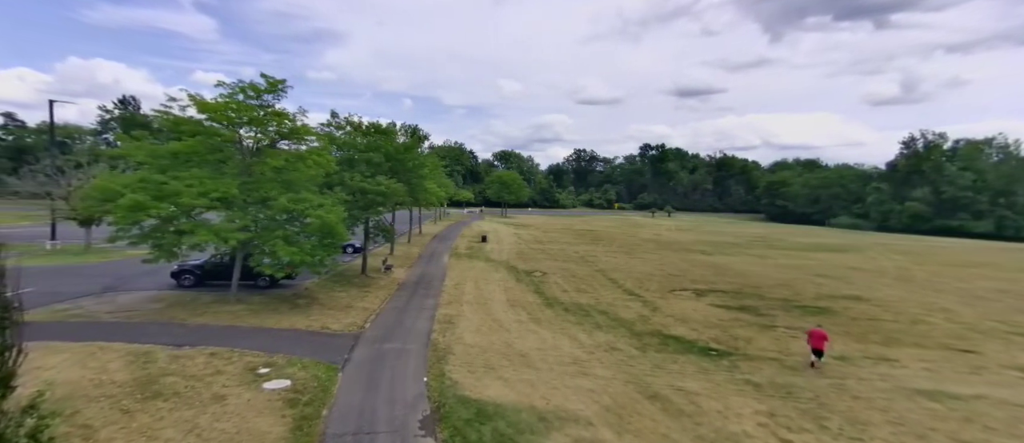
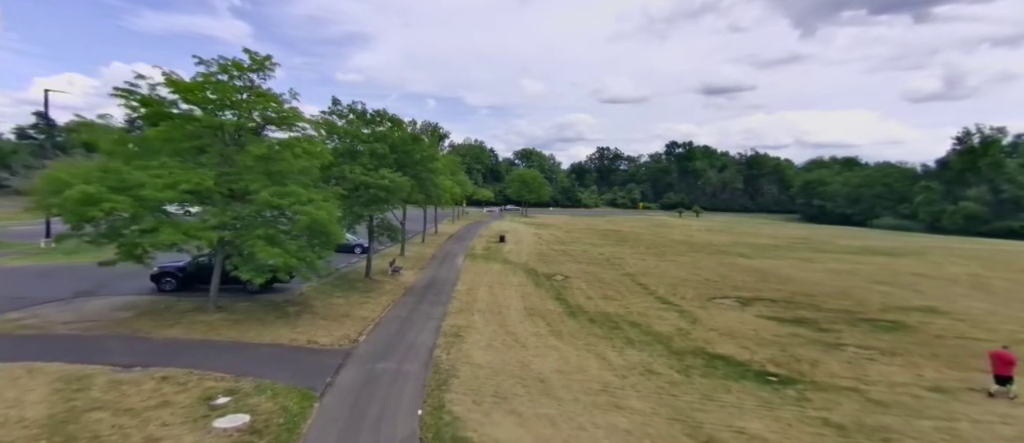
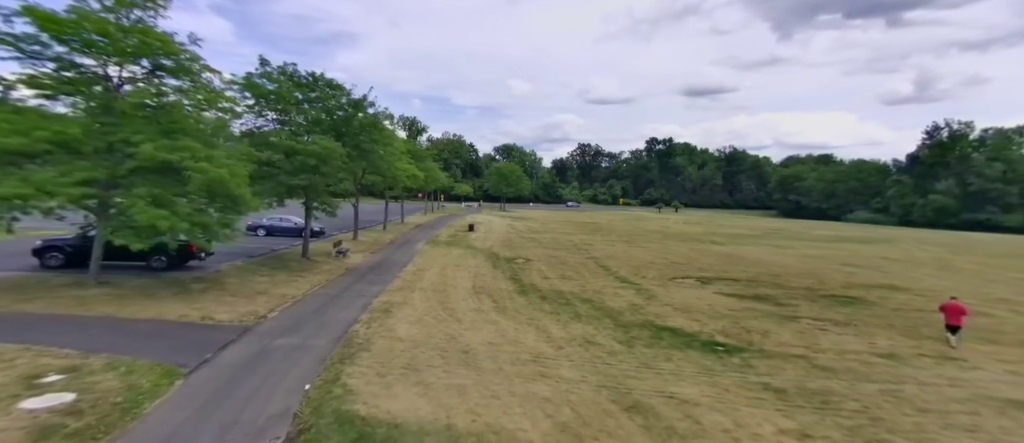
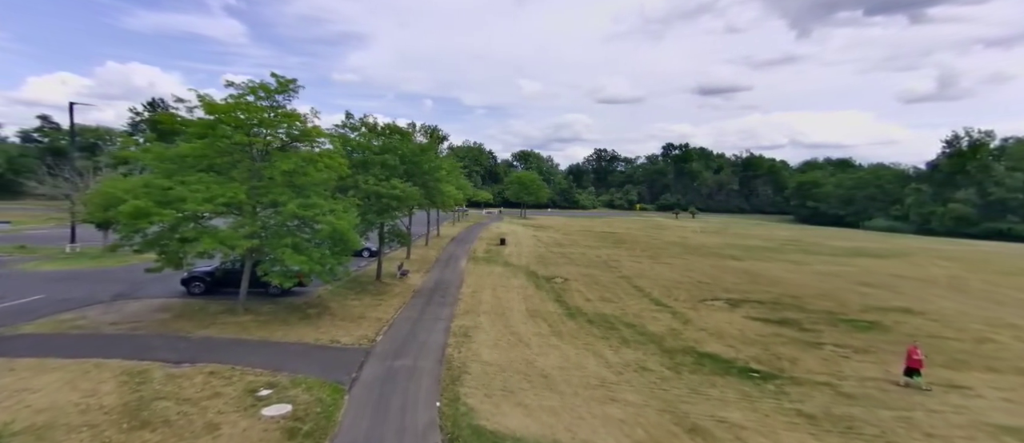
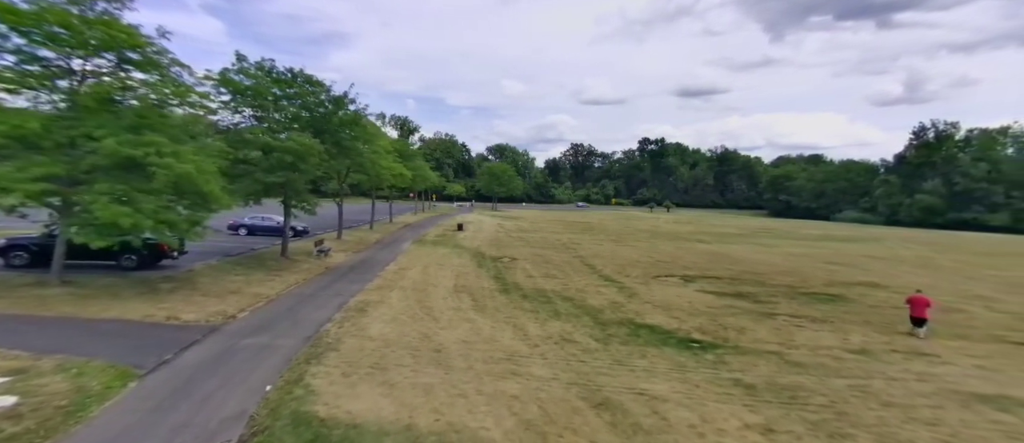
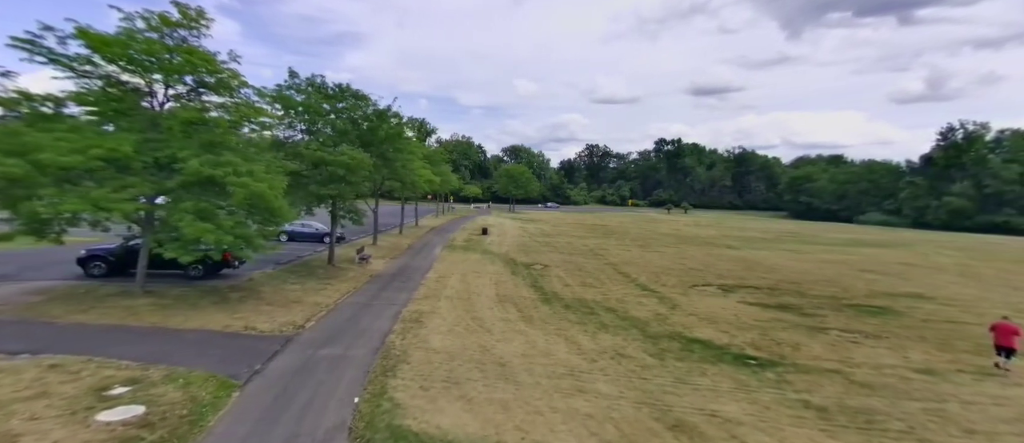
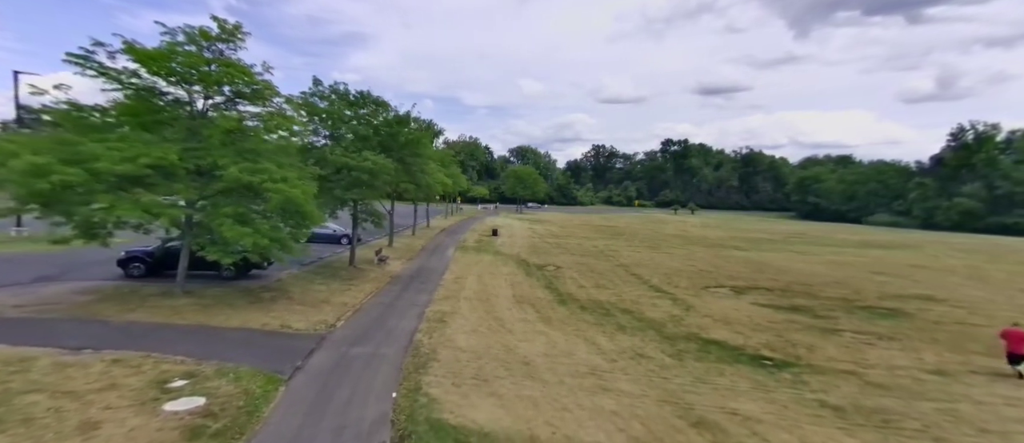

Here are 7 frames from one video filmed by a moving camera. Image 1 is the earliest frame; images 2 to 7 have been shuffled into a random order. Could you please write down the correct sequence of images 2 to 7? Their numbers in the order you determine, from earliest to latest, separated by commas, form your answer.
4, 2, 7, 6, 3, 5
